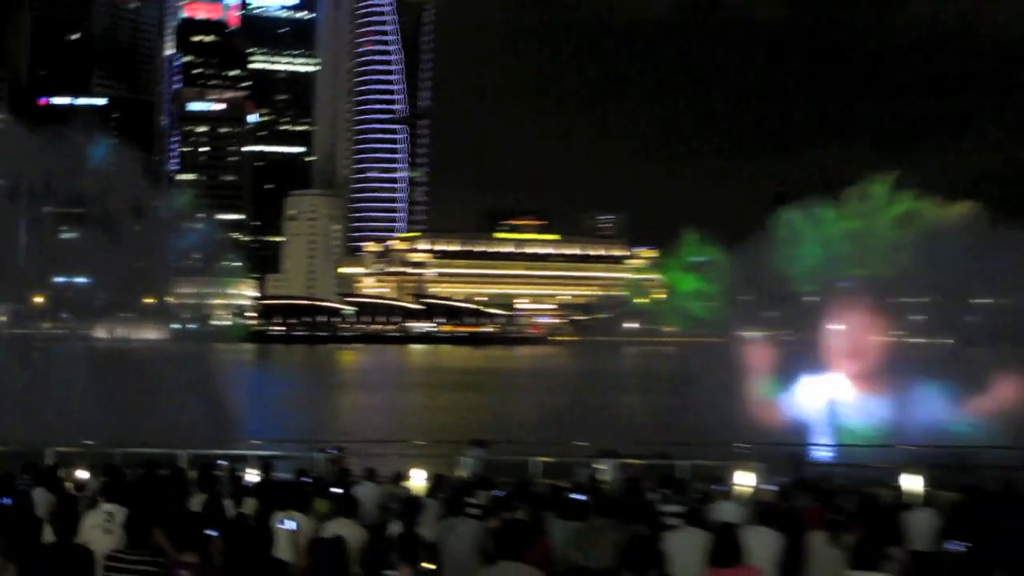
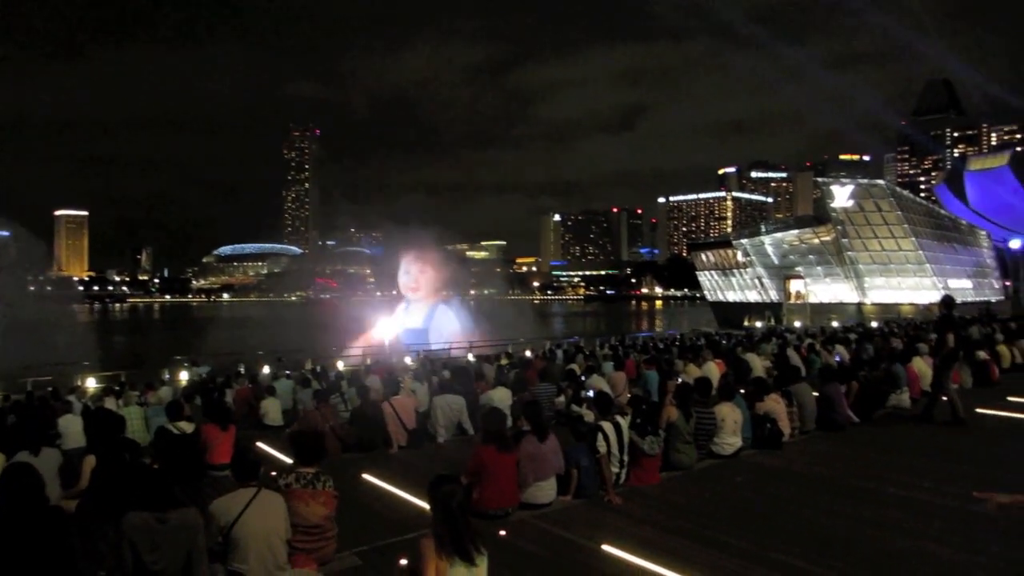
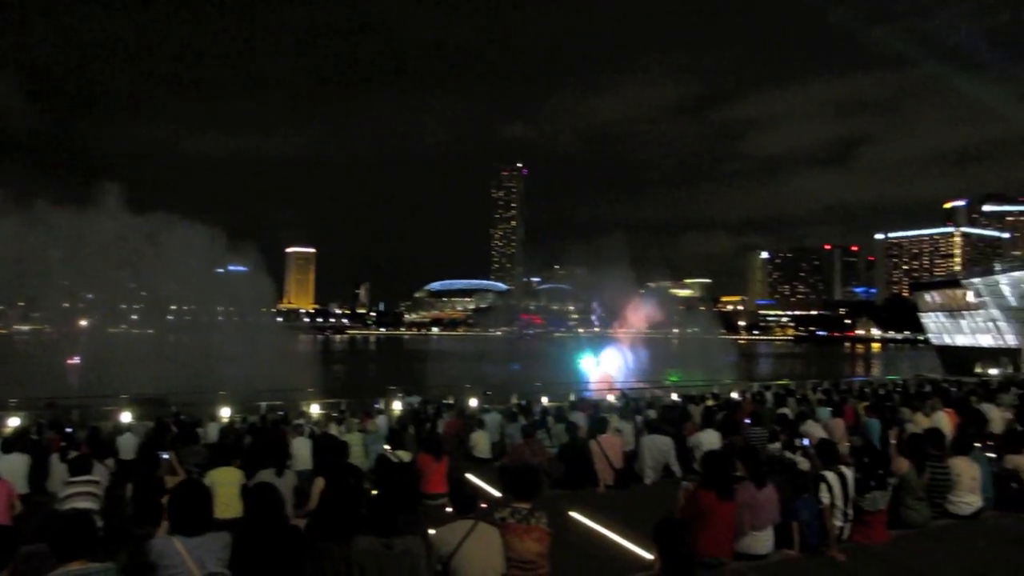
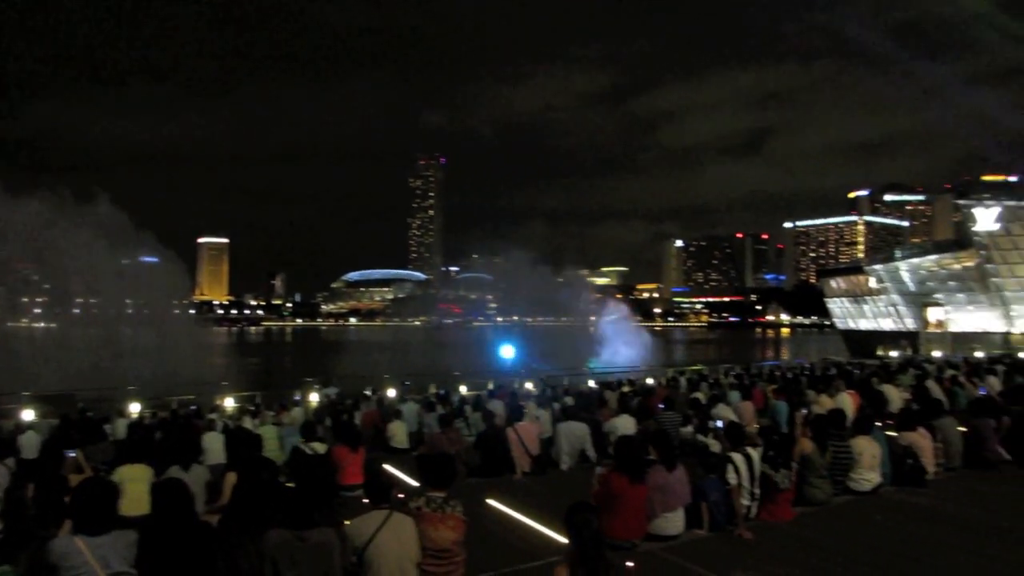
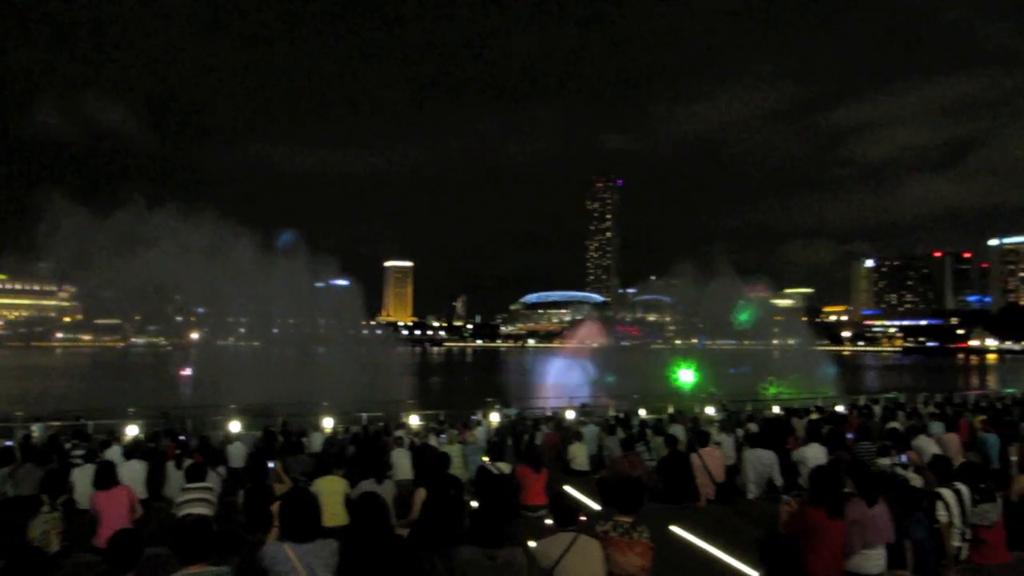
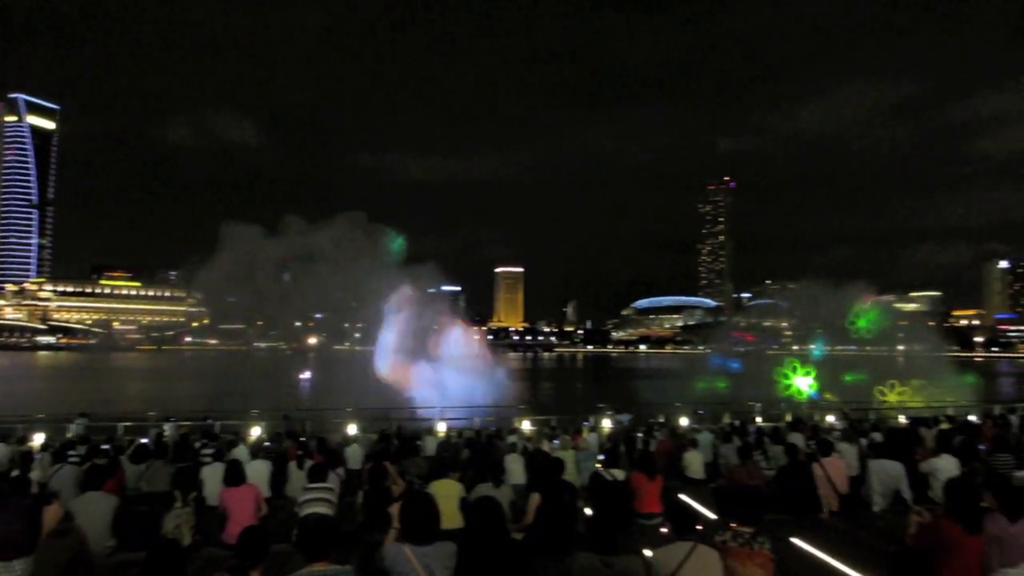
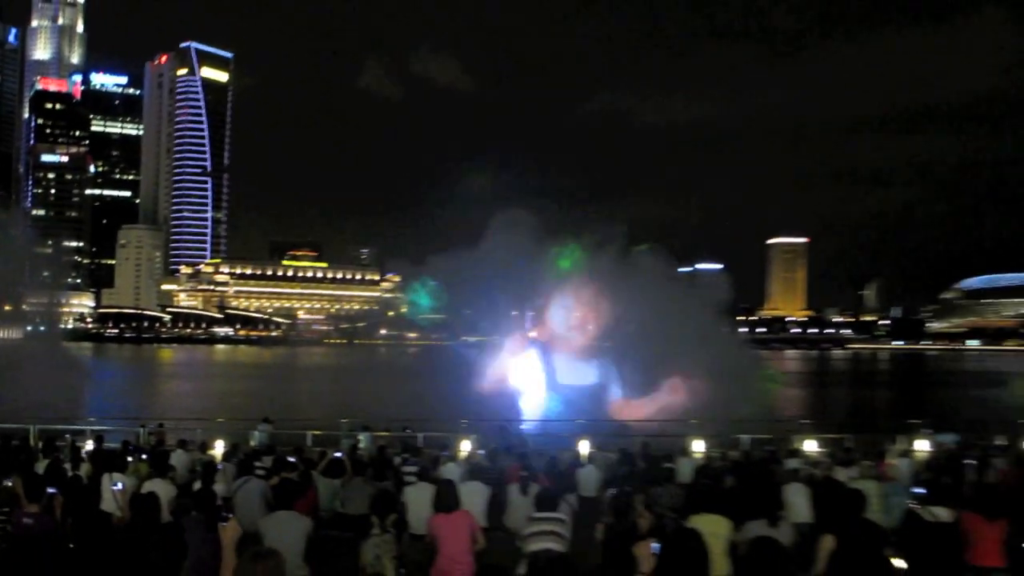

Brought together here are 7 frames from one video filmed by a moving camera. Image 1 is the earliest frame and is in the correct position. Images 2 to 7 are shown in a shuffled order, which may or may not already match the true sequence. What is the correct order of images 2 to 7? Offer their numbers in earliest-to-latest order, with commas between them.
7, 6, 5, 3, 4, 2
